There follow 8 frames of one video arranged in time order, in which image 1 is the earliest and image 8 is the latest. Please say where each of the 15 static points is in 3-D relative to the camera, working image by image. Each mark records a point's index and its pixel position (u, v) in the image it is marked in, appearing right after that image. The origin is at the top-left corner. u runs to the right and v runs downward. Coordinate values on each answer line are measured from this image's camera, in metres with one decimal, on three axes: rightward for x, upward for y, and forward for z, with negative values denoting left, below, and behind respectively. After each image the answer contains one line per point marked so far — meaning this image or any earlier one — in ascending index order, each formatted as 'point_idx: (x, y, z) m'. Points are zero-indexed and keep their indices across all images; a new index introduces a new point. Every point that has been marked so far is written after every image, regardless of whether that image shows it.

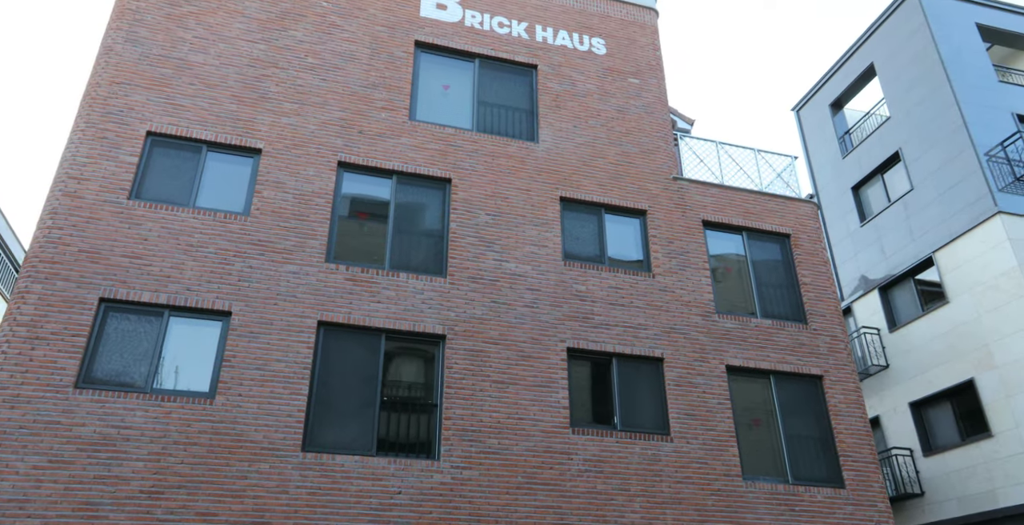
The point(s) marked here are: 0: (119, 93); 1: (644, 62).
0: (-6.6, +2.8, +13.6) m
1: (+2.9, +4.4, +18.0) m
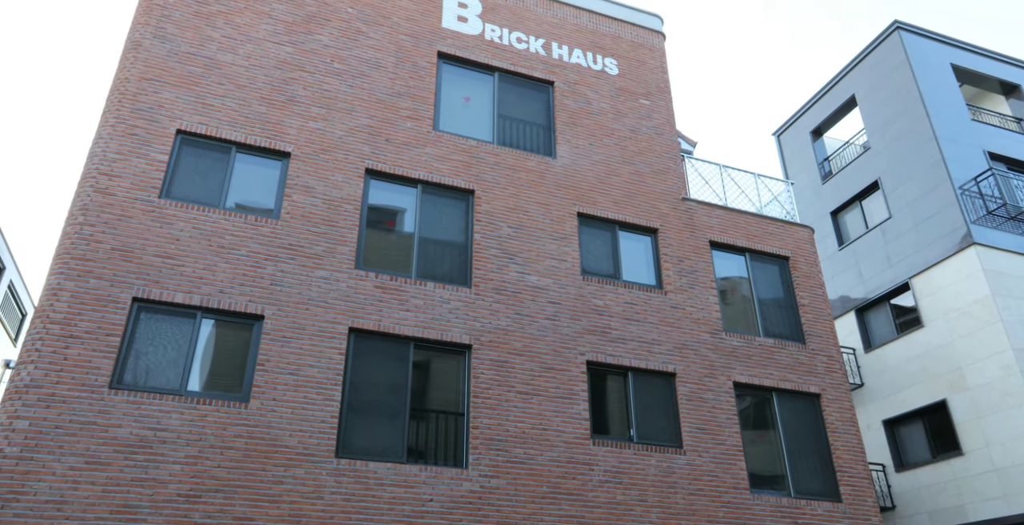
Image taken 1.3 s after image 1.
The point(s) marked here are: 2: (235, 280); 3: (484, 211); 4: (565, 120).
0: (-6.0, +2.9, +13.4) m
1: (+3.2, +4.1, +18.5) m
2: (-4.3, -0.3, +12.4) m
3: (-0.5, +1.0, +14.9) m
4: (+1.1, +3.0, +16.9) m
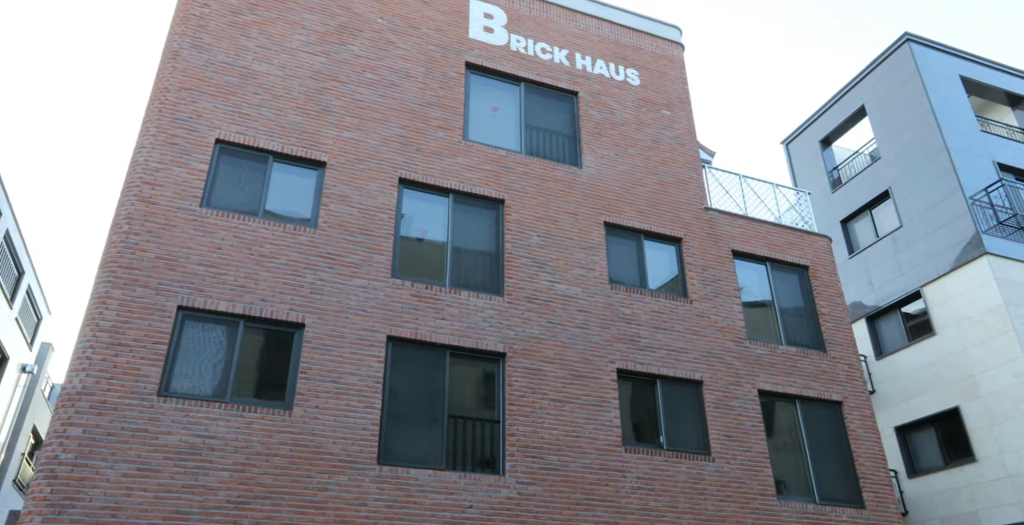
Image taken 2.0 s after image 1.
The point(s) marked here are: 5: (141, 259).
0: (-5.4, +2.7, +13.6) m
1: (+3.7, +3.9, +18.7) m
2: (-3.7, -0.4, +12.6) m
3: (0.0, +0.8, +15.1) m
4: (+1.7, +2.8, +17.2) m
5: (-5.5, 0.0, +12.0) m
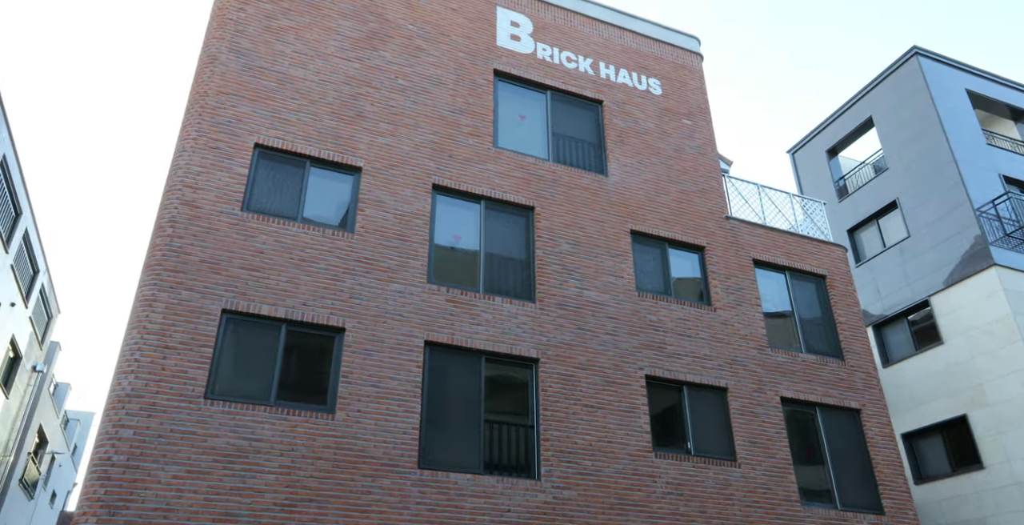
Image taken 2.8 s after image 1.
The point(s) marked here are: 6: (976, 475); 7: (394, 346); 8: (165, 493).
0: (-4.8, +2.7, +13.7) m
1: (+4.3, +3.7, +19.0) m
2: (-3.1, -0.5, +12.7) m
3: (+0.6, +0.7, +15.3) m
4: (+2.2, +2.7, +17.4) m
5: (-4.9, 0.0, +12.1) m
6: (+11.3, -5.2, +19.7) m
7: (-1.9, -1.3, +12.8) m
8: (-4.5, -3.0, +10.4) m
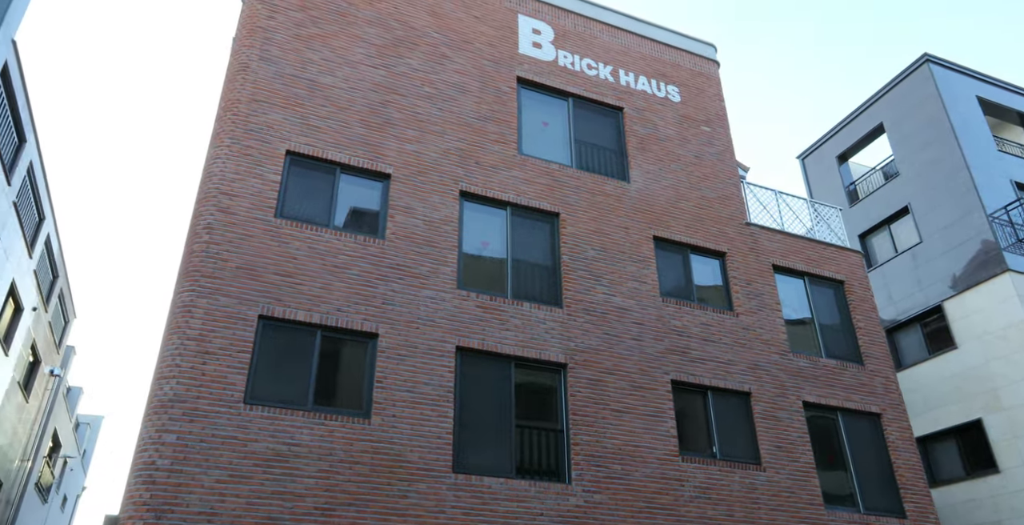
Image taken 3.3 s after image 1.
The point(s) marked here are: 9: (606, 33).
0: (-4.3, +2.6, +13.8) m
1: (+4.7, +3.6, +19.2) m
2: (-2.6, -0.6, +12.8) m
3: (+1.1, +0.6, +15.5) m
4: (+2.7, +2.5, +17.6) m
5: (-4.3, -0.1, +12.2) m
6: (+11.8, -5.3, +19.9) m
7: (-1.4, -1.4, +12.9) m
8: (-3.9, -3.0, +10.5) m
9: (+2.2, +5.3, +18.9) m
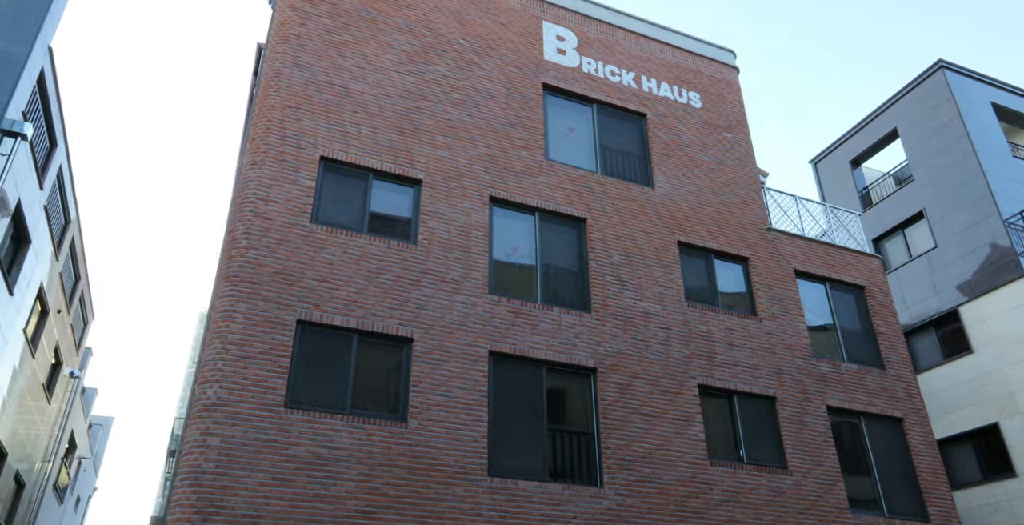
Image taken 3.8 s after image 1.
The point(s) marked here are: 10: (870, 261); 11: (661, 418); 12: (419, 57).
0: (-3.8, +2.5, +13.9) m
1: (+5.3, +3.4, +19.3) m
2: (-2.0, -0.7, +13.0) m
3: (+1.6, +0.5, +15.6) m
4: (+3.2, +2.4, +17.7) m
5: (-3.8, -0.2, +12.3) m
6: (+12.3, -5.5, +20.0) m
7: (-0.8, -1.5, +13.1) m
8: (-3.4, -3.1, +10.7) m
9: (+2.7, +5.2, +19.0) m
10: (+8.4, 0.0, +18.9) m
11: (+2.6, -2.7, +14.2) m
12: (-1.8, +4.0, +15.9) m
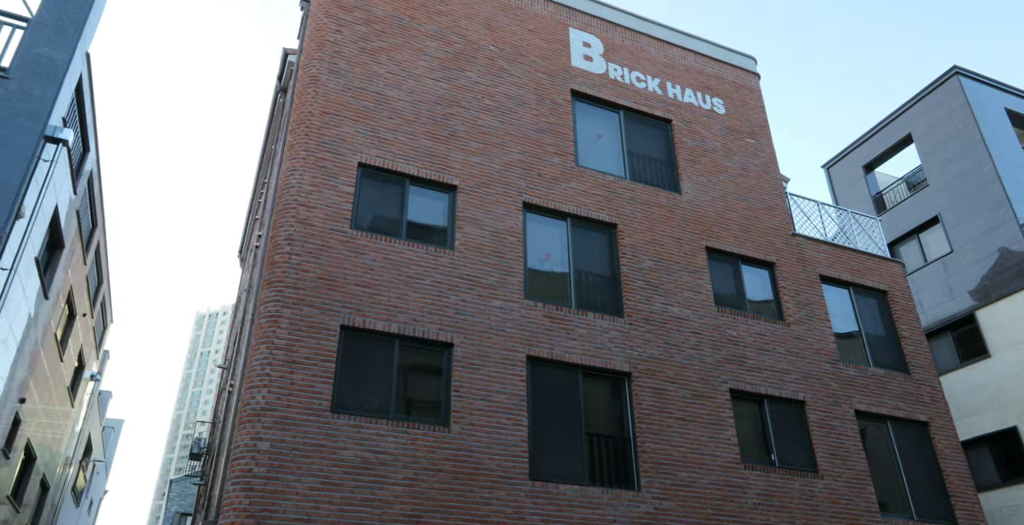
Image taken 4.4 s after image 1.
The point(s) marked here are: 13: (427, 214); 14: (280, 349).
0: (-3.2, +2.4, +14.0) m
1: (+5.9, +3.3, +19.5) m
2: (-1.4, -0.7, +13.1) m
3: (+2.2, +0.4, +15.7) m
4: (+3.8, +2.3, +17.8) m
5: (-3.2, -0.3, +12.4) m
6: (+12.8, -5.6, +20.2) m
7: (-0.2, -1.6, +13.2) m
8: (-2.8, -3.2, +10.7) m
9: (+3.3, +5.1, +19.2) m
10: (+9.0, -0.1, +19.1) m
11: (+3.2, -2.8, +14.3) m
12: (-1.2, +3.9, +16.0) m
13: (-1.5, +0.9, +14.2) m
14: (-3.3, -1.2, +11.7) m
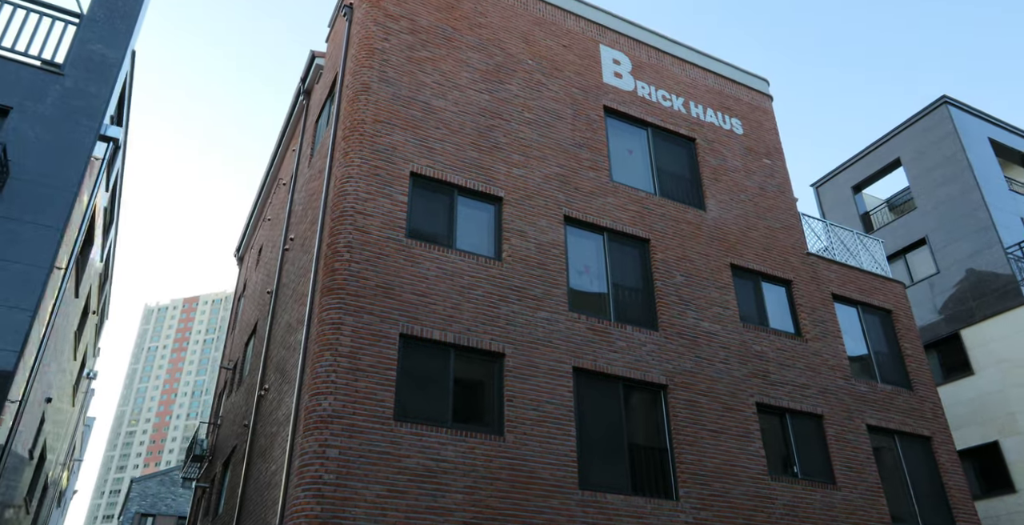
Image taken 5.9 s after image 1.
0: (-2.3, +2.3, +14.2) m
1: (+6.4, +2.9, +20.2) m
2: (-0.6, -0.9, +13.3) m
3: (+2.9, +0.1, +16.2) m
4: (+4.4, +2.0, +18.4) m
5: (-2.3, -0.4, +12.5) m
6: (+13.1, -6.2, +21.3) m
7: (+0.6, -1.8, +13.5) m
8: (-1.9, -3.3, +10.9) m
9: (+4.0, +4.8, +19.7) m
10: (+9.4, -0.6, +19.9) m
11: (+3.9, -3.1, +14.8) m
12: (-0.4, +3.7, +16.2) m
13: (-0.7, +0.7, +14.4) m
14: (-2.4, -1.4, +11.8) m
